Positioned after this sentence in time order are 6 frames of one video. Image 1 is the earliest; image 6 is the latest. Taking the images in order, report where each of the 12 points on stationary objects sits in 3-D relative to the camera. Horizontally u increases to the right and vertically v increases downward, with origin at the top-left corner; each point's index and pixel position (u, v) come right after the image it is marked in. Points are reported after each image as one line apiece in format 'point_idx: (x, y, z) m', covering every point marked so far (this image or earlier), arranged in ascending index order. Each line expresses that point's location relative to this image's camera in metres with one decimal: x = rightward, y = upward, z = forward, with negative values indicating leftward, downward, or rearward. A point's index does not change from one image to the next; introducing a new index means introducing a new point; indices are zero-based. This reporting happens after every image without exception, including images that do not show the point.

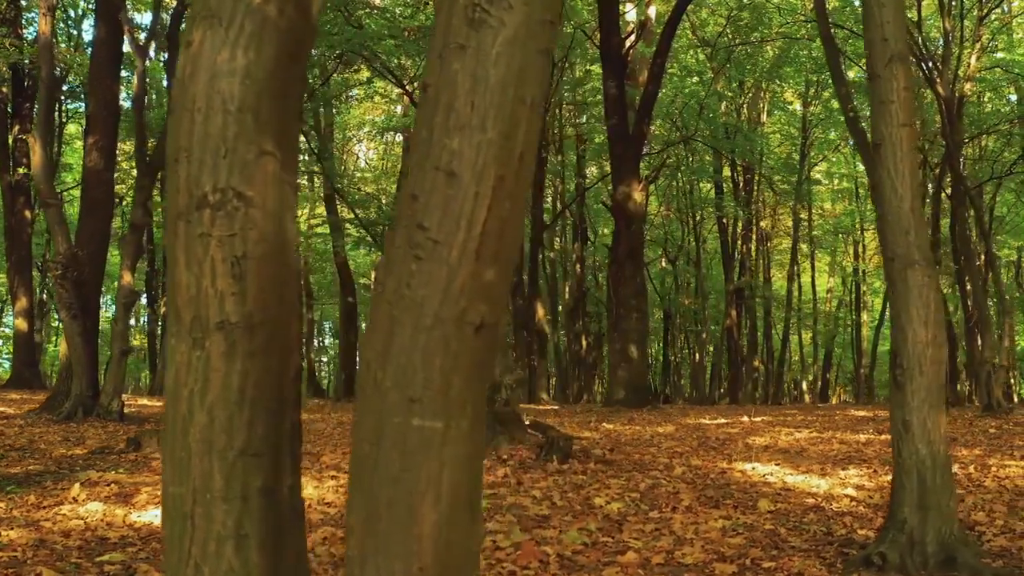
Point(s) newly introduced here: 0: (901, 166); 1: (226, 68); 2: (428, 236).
0: (+2.0, +0.6, +4.0) m
1: (-0.7, +0.6, +2.0) m
2: (-0.2, +0.1, +1.6) m
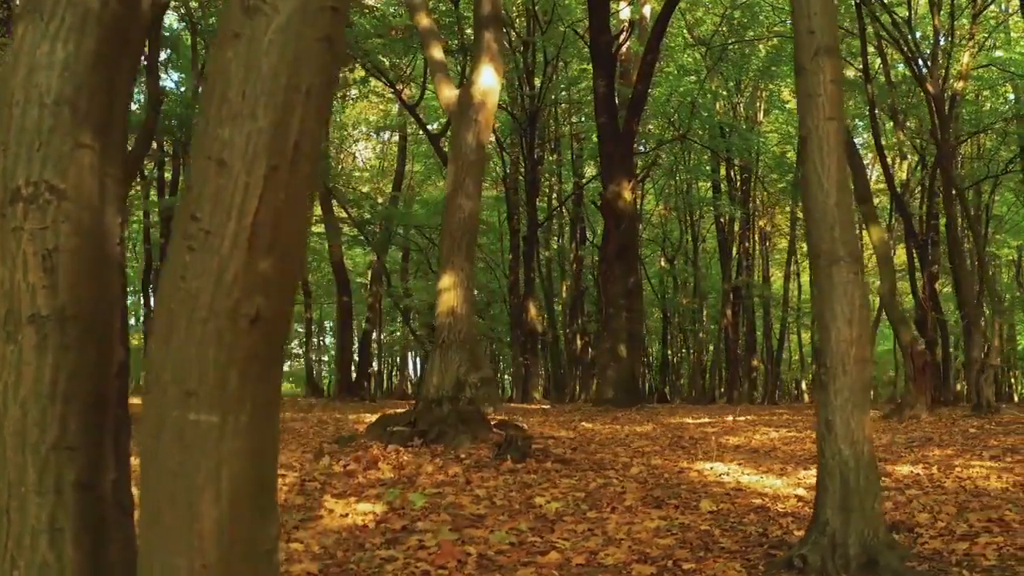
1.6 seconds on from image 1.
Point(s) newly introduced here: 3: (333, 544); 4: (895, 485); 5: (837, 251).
0: (+1.6, +0.7, +4.0) m
1: (-1.2, +0.6, +1.9) m
2: (-0.6, +0.1, +1.6) m
3: (-1.0, -1.4, +4.3) m
4: (+3.2, -1.6, +6.4) m
5: (+1.6, +0.2, +3.9) m
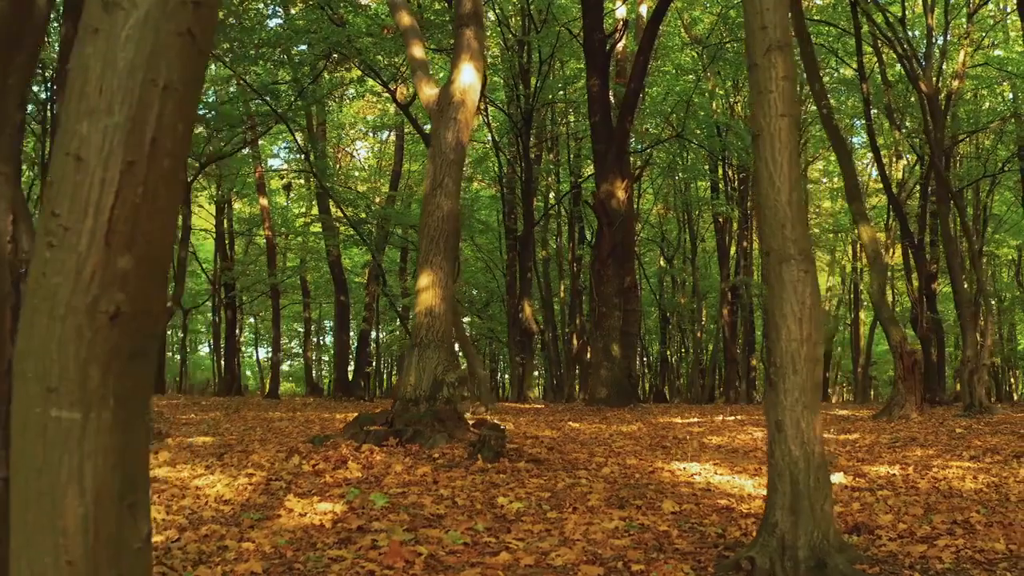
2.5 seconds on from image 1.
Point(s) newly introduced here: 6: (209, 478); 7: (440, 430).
0: (+1.3, +0.7, +3.9) m
1: (-1.4, +0.6, +1.9) m
2: (-0.9, +0.1, +1.6) m
3: (-1.3, -1.4, +4.3) m
4: (+2.9, -1.6, +6.4) m
5: (+1.4, +0.2, +3.8) m
6: (-2.4, -1.5, +6.0) m
7: (-0.7, -1.4, +7.9) m
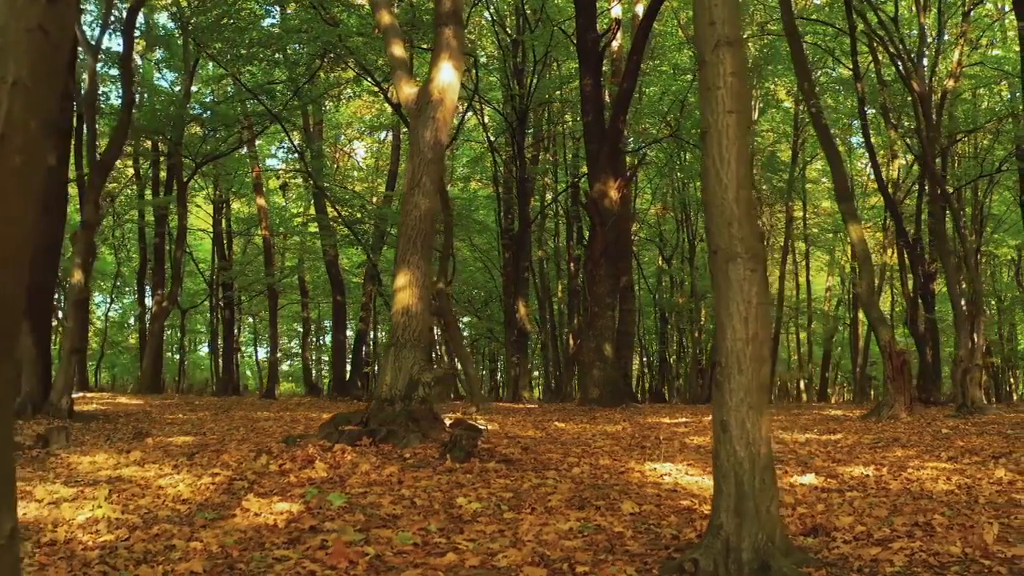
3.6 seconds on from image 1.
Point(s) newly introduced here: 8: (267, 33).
0: (+1.1, +0.7, +3.9) m
1: (-1.7, +0.6, +1.9) m
2: (-1.2, +0.1, +1.5) m
3: (-1.5, -1.4, +4.3) m
4: (+2.7, -1.6, +6.3) m
5: (+1.1, +0.2, +3.8) m
6: (-2.6, -1.5, +6.0) m
7: (-1.0, -1.4, +7.9) m
8: (-5.1, +5.3, +16.1) m
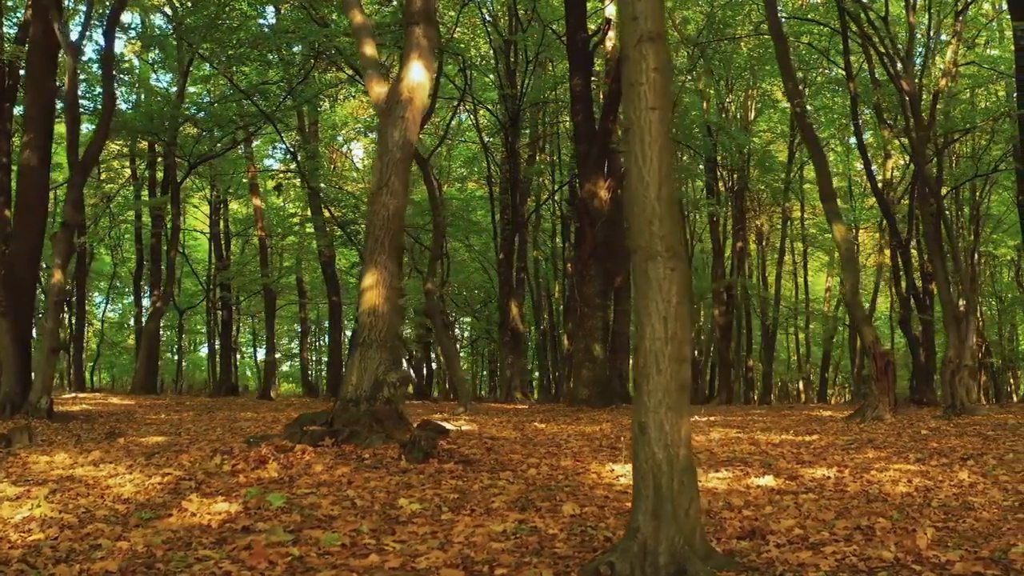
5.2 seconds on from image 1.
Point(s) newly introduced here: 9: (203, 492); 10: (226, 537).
0: (+0.7, +0.7, +3.8) m
1: (-2.2, +0.6, +1.9) m
2: (-1.6, +0.1, +1.5) m
3: (-1.9, -1.4, +4.3) m
4: (+2.3, -1.6, +6.2) m
5: (+0.7, +0.2, +3.7) m
6: (-3.0, -1.5, +6.0) m
7: (-1.3, -1.4, +7.8) m
8: (-5.3, +5.3, +16.1) m
9: (-2.2, -1.4, +5.4) m
10: (-1.6, -1.4, +4.4) m
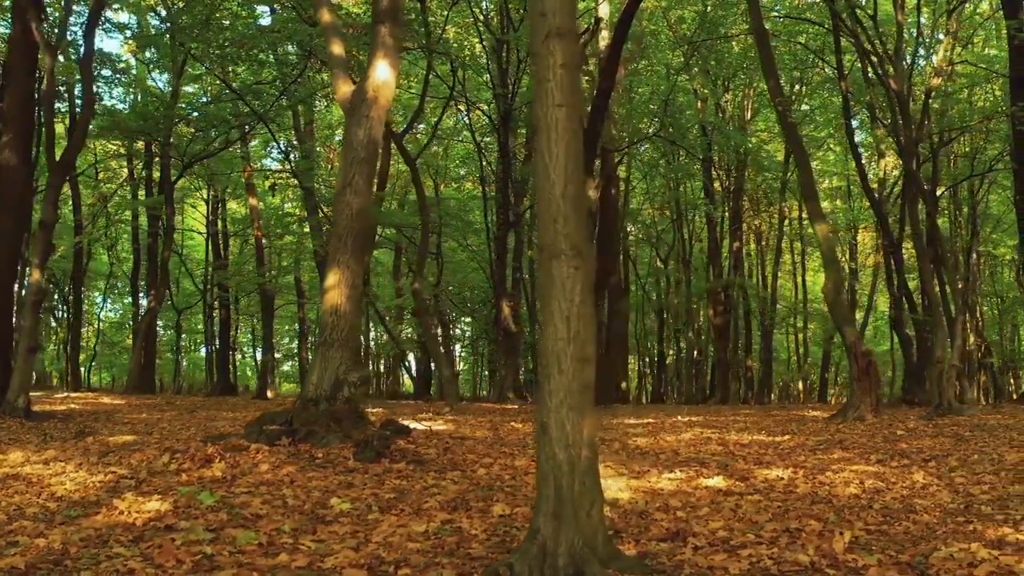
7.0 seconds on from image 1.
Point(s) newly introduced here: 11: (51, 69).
0: (+0.2, +0.7, +3.8) m
1: (-2.6, +0.6, +1.9) m
2: (-2.1, +0.2, +1.5) m
3: (-2.4, -1.4, +4.3) m
4: (+1.8, -1.6, +6.2) m
5: (+0.2, +0.2, +3.7) m
6: (-3.4, -1.5, +6.0) m
7: (-1.8, -1.4, +7.8) m
8: (-5.6, +5.3, +16.1) m
9: (-2.6, -1.4, +5.4) m
10: (-2.1, -1.4, +4.4) m
11: (-7.0, +3.3, +11.8) m
